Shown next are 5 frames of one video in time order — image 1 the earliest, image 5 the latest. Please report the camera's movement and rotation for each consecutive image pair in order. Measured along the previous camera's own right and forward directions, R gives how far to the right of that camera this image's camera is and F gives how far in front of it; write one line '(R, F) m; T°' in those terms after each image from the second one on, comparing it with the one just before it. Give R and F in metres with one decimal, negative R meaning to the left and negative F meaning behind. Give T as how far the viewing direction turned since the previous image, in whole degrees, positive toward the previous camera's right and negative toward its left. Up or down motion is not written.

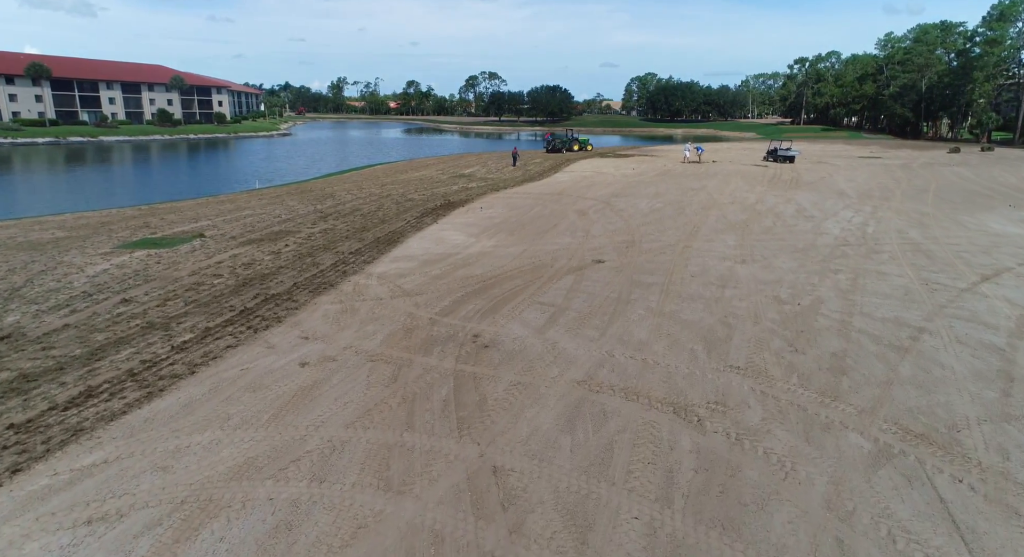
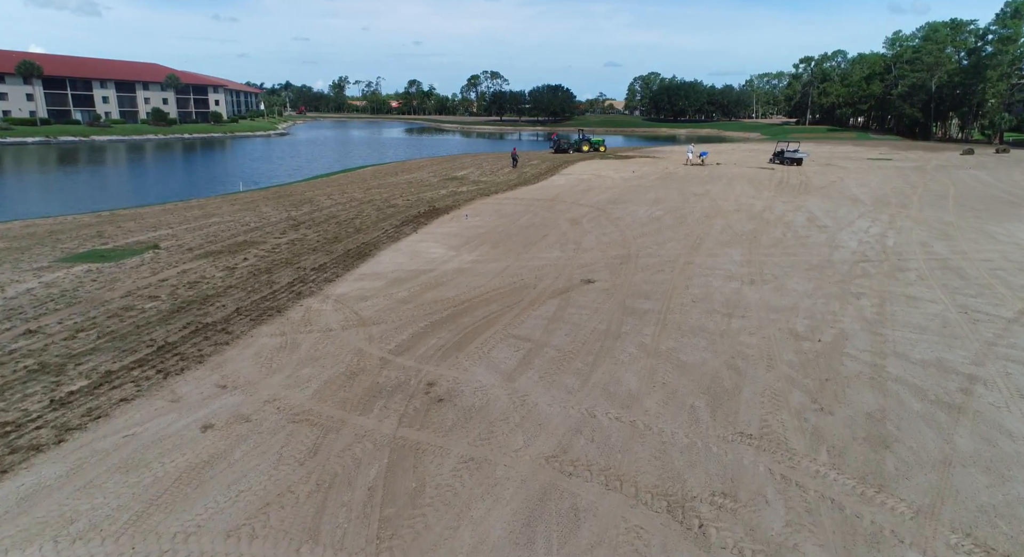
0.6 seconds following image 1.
(+0.6, +1.7) m; 0°
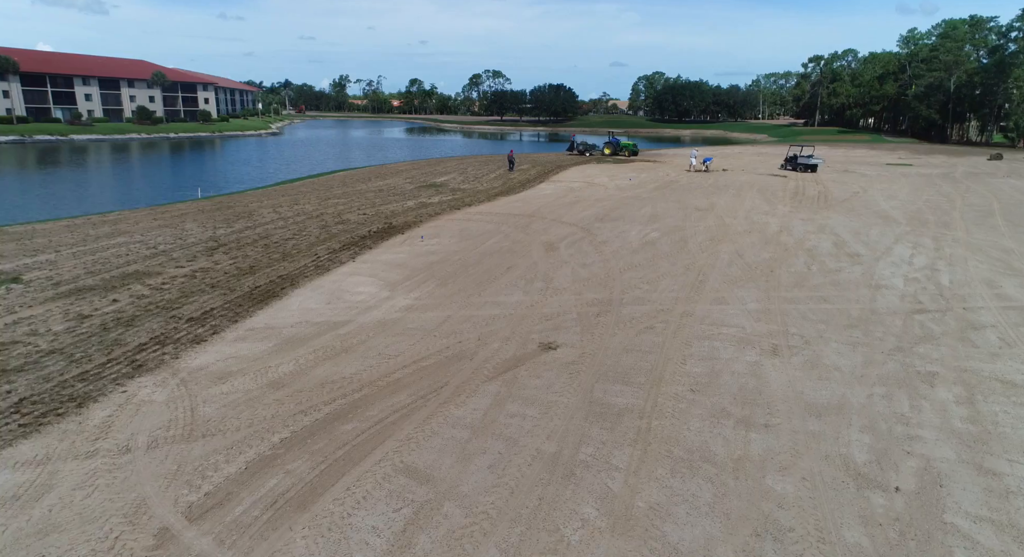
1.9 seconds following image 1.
(+1.2, +3.7) m; 0°
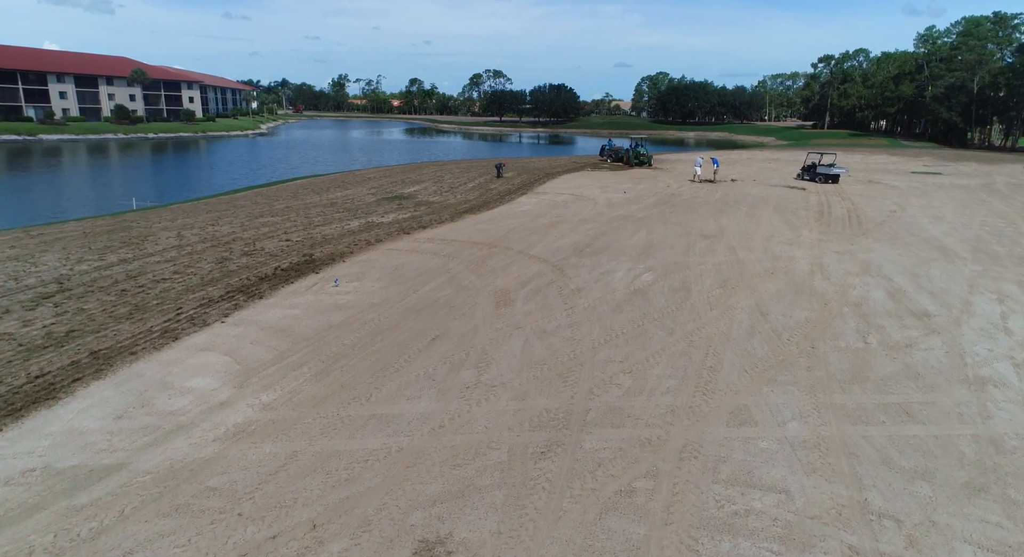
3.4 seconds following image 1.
(+1.4, +4.7) m; 0°
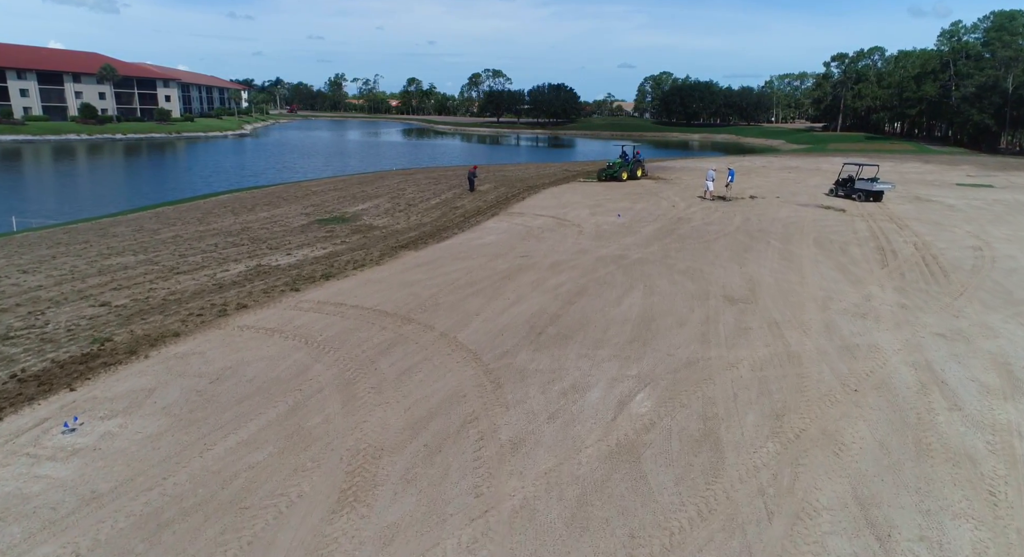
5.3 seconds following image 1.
(+1.6, +6.4) m; 0°
